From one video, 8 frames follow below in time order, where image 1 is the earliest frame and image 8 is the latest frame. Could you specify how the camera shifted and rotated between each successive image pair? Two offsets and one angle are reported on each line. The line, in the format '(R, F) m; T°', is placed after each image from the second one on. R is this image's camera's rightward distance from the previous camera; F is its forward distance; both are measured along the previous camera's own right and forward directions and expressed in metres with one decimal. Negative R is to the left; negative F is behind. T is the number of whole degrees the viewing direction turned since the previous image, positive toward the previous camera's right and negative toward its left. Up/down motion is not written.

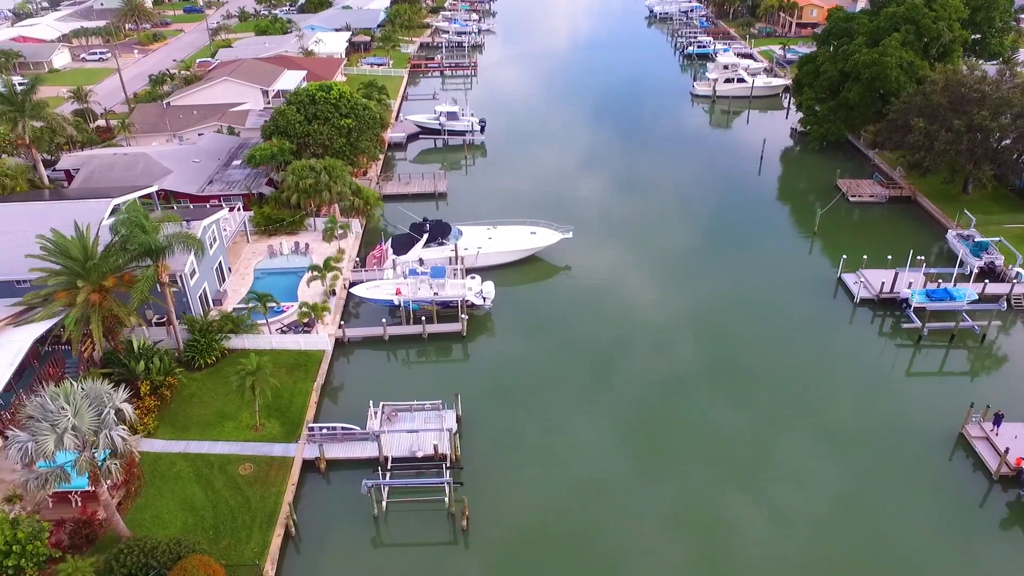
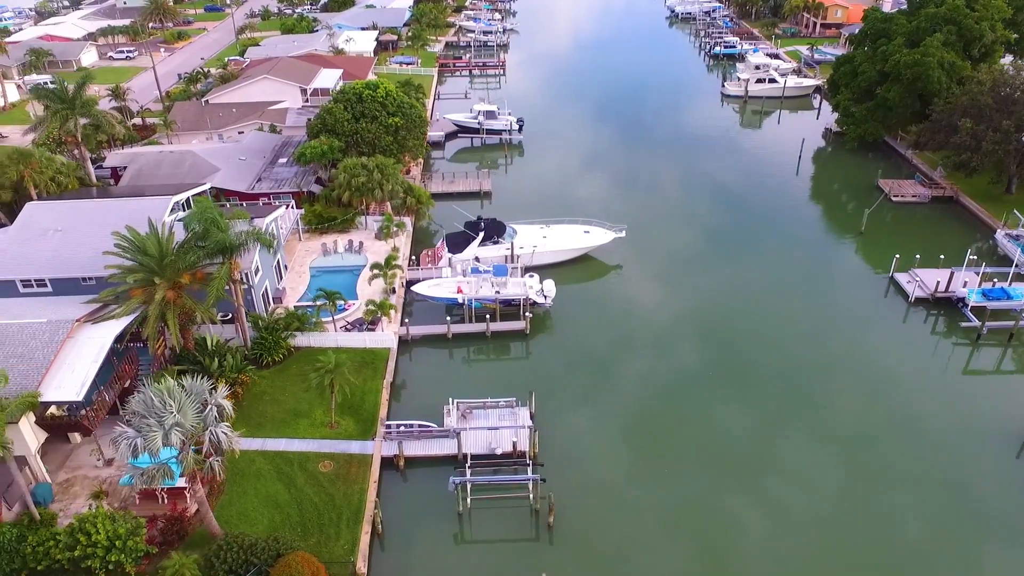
(-3.6, 0.0) m; 0°
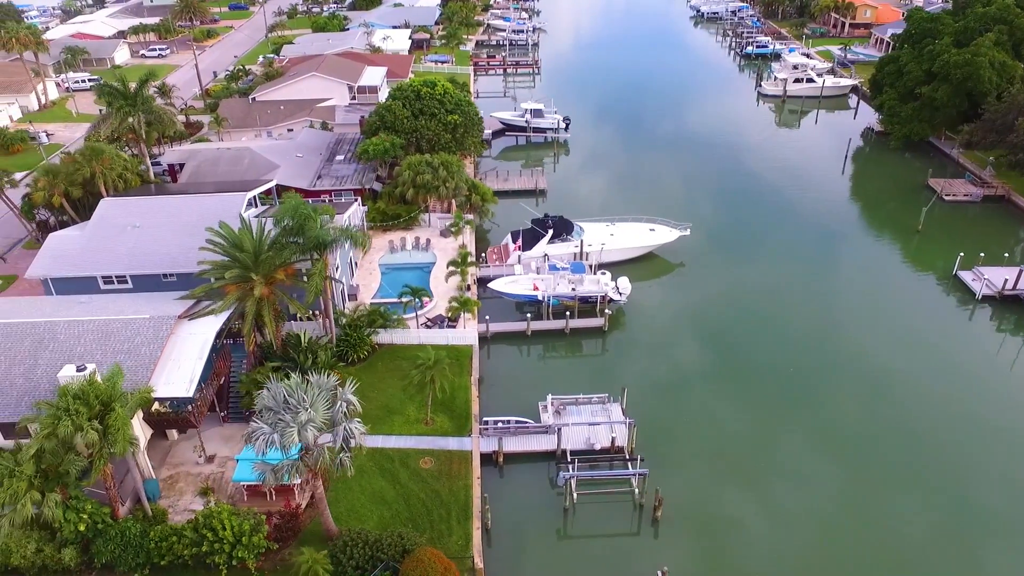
(-4.5, 0.0) m; 0°
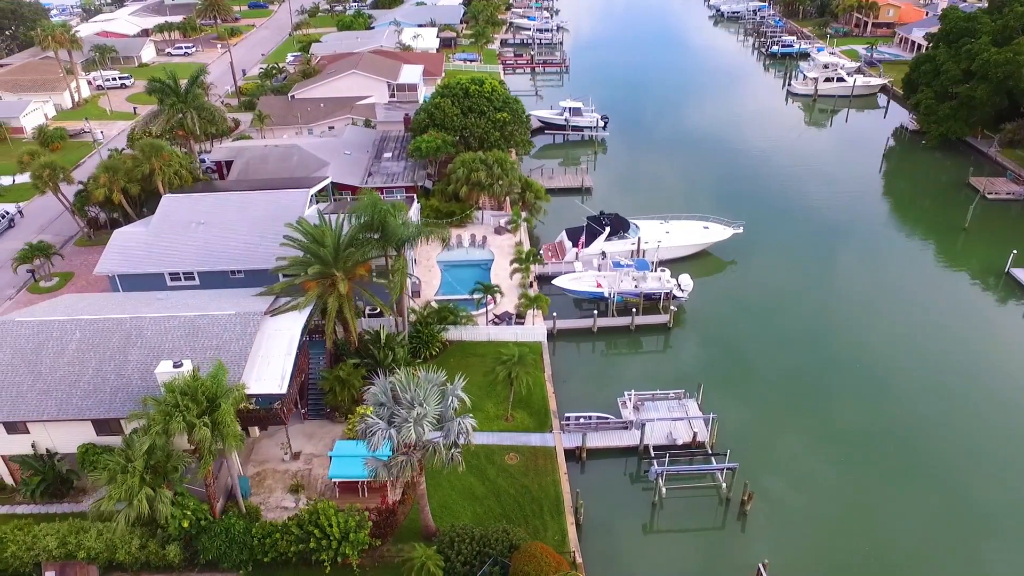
(-3.8, 0.0) m; 0°
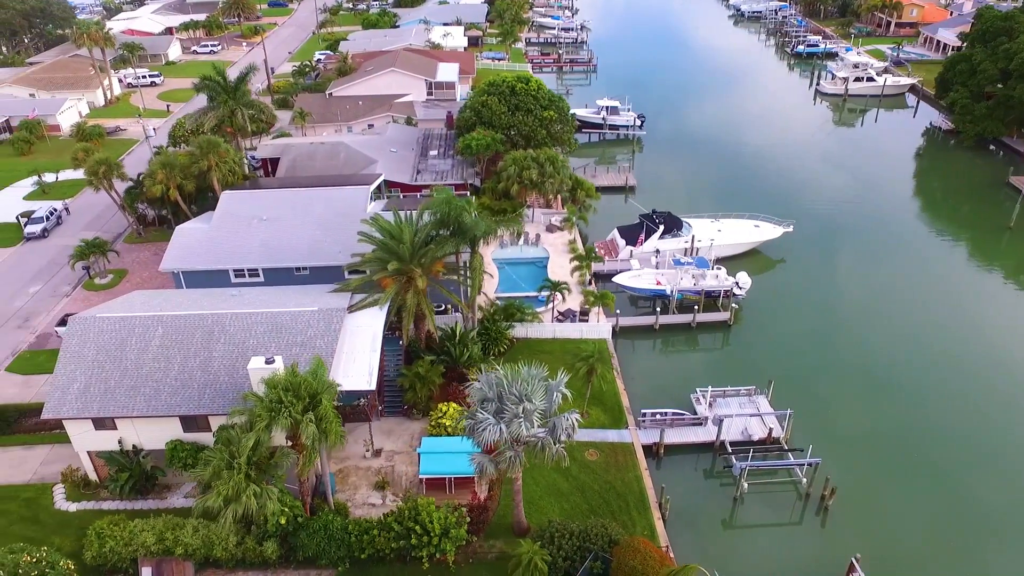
(-3.6, 0.0) m; 0°
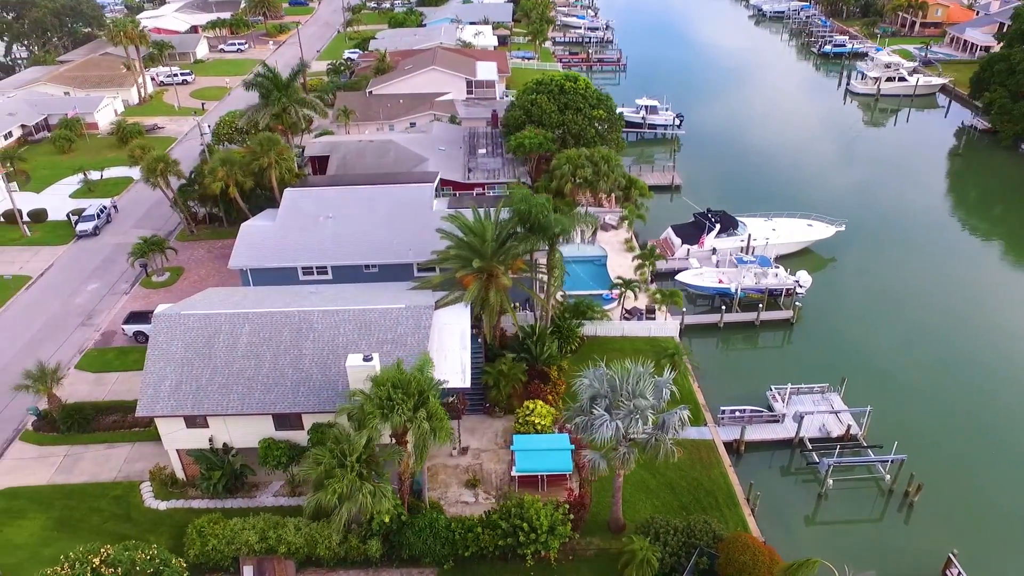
(-3.7, +0.1) m; 0°
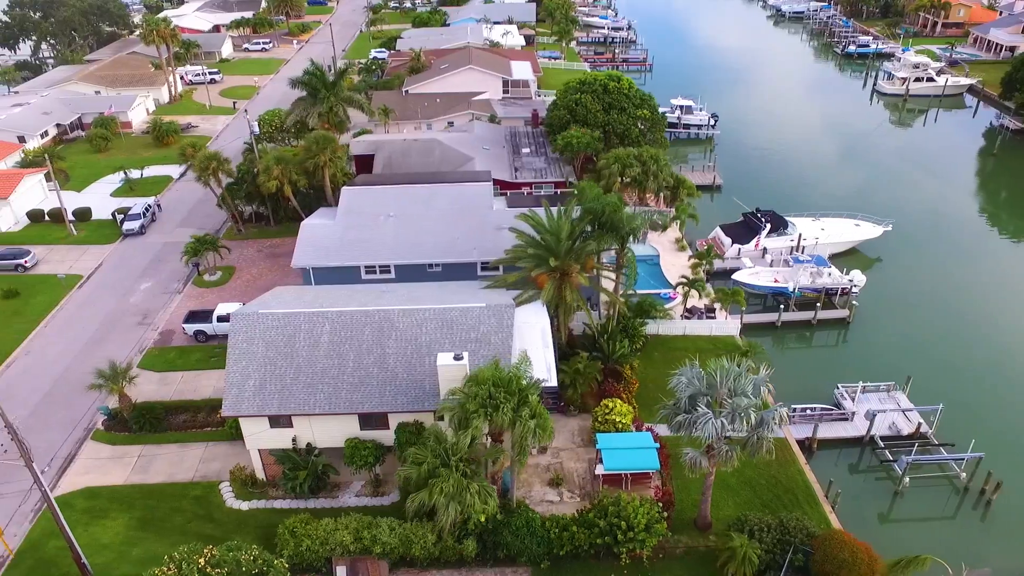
(-3.4, +0.1) m; 0°
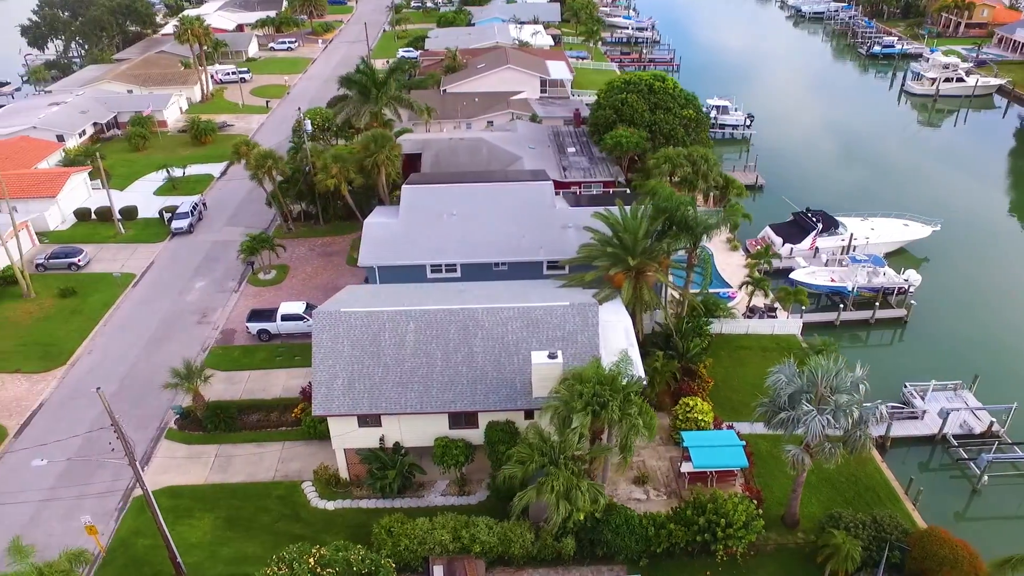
(-3.5, +0.1) m; 0°
